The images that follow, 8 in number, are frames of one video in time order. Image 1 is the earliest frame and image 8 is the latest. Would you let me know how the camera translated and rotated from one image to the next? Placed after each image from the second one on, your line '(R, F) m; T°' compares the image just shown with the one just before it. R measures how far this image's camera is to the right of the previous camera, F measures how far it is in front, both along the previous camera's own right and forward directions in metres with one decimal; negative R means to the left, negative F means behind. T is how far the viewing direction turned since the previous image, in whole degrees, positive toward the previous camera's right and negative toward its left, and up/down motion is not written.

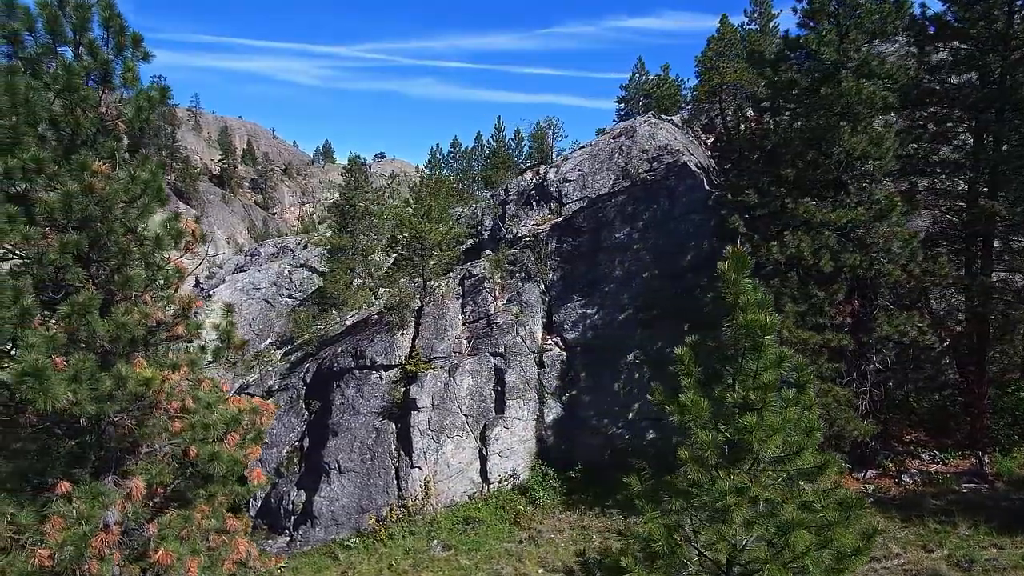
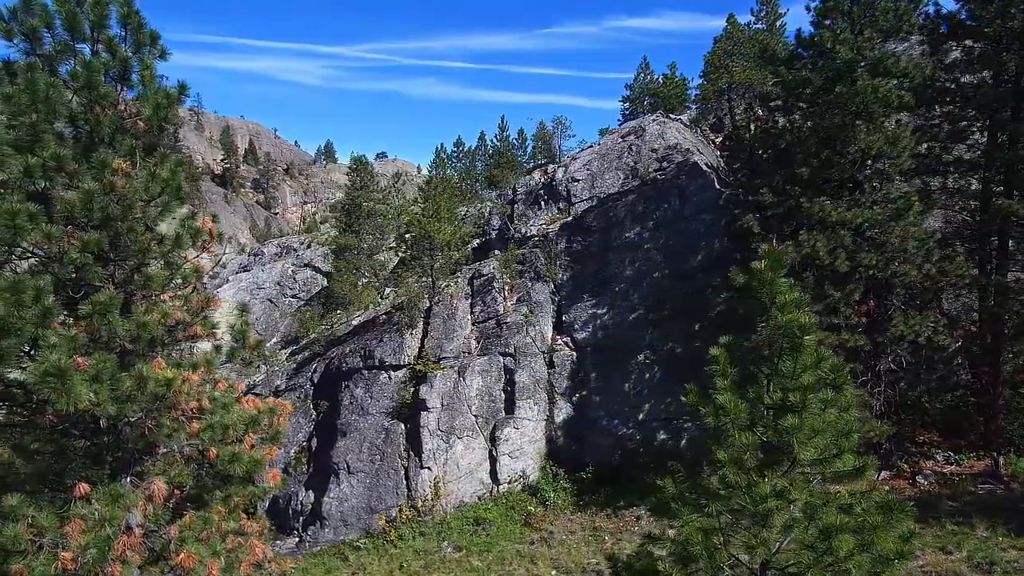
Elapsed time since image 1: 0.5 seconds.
(-0.3, +0.1) m; 0°
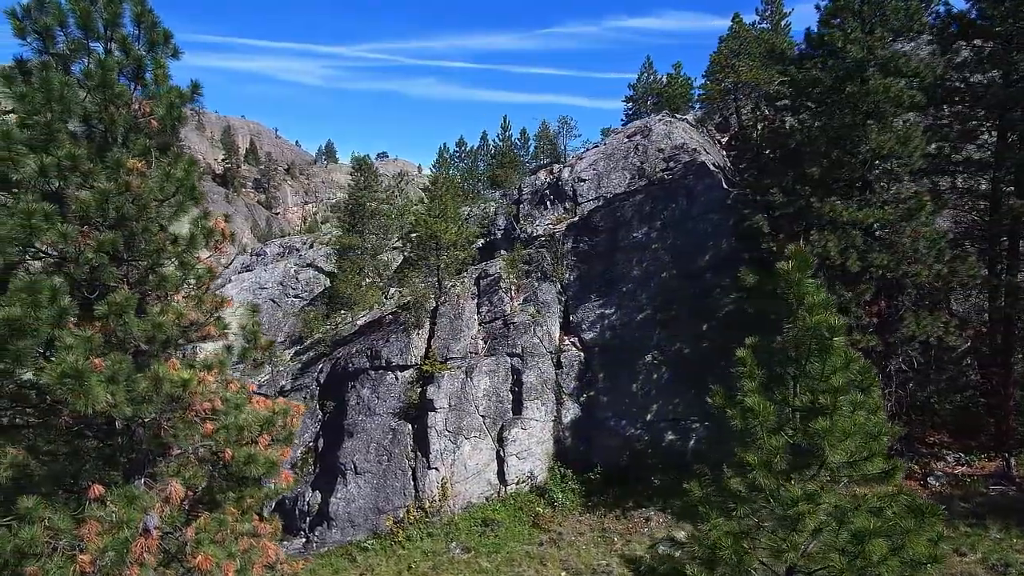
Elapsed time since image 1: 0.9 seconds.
(-0.2, +0.1) m; 0°
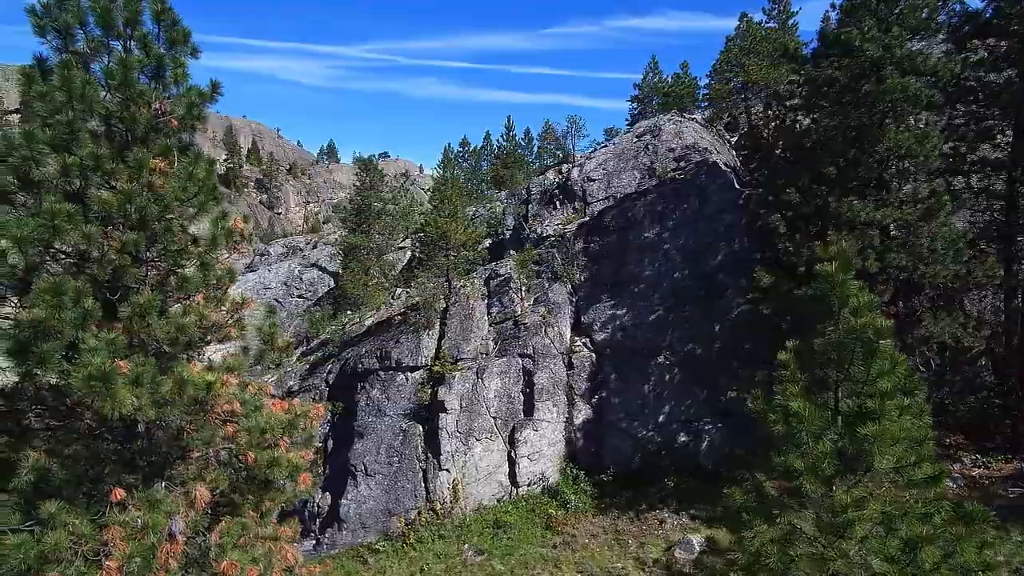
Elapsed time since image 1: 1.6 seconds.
(-0.3, +0.1) m; 0°
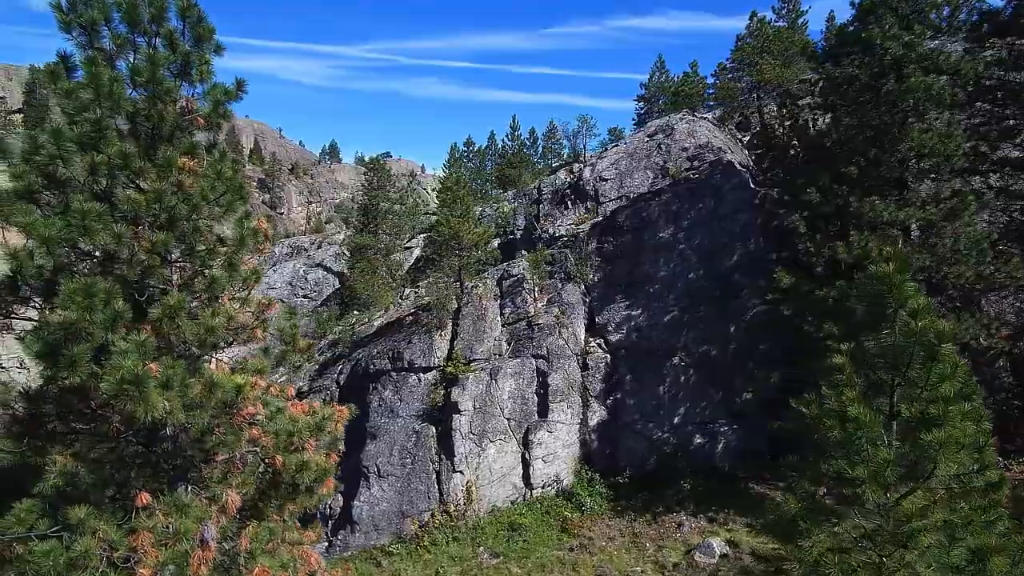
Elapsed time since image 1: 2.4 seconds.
(-0.4, +0.1) m; 0°
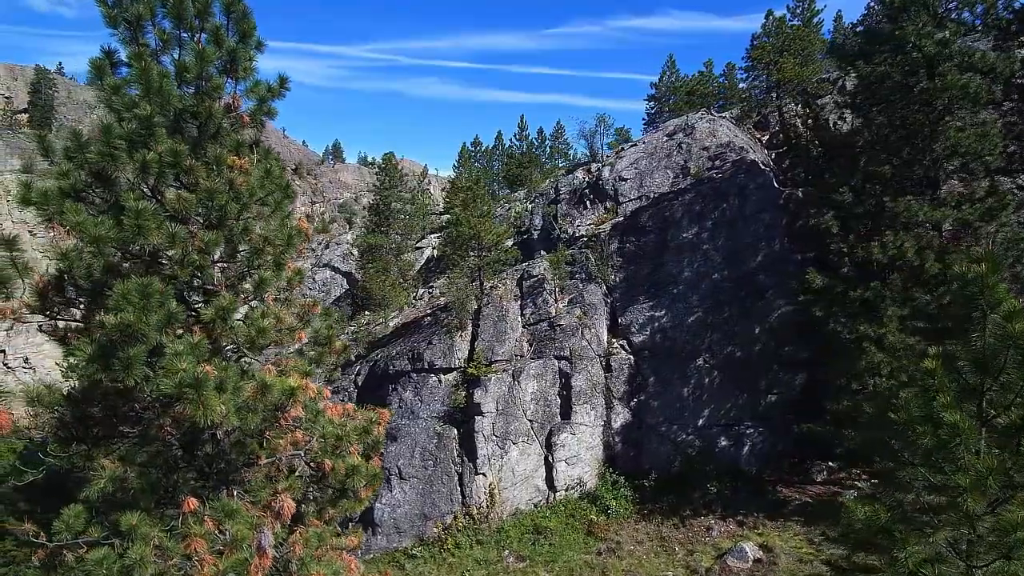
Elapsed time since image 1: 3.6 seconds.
(-0.6, +0.1) m; 0°
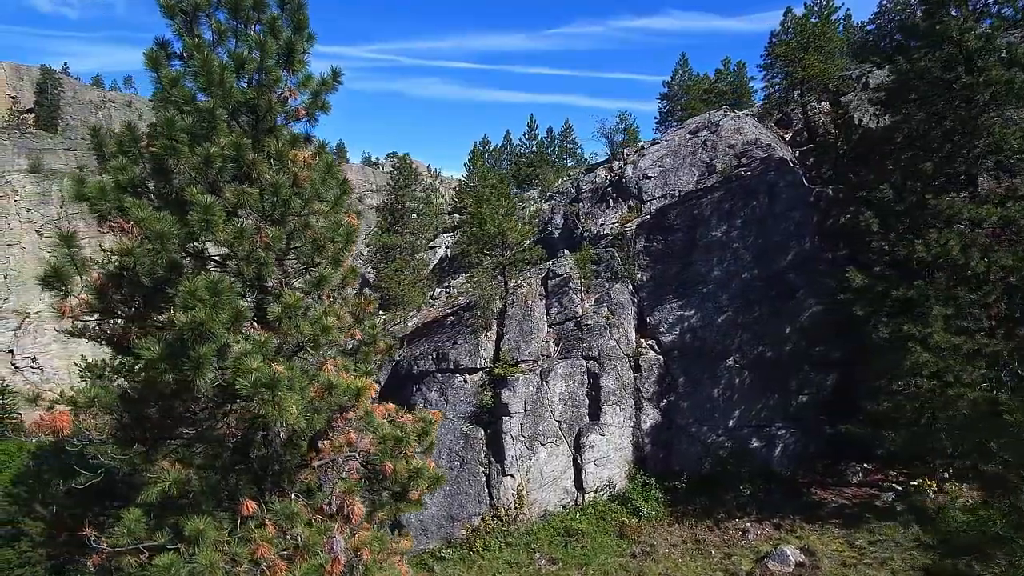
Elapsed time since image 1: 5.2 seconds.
(-0.7, +0.2) m; 0°
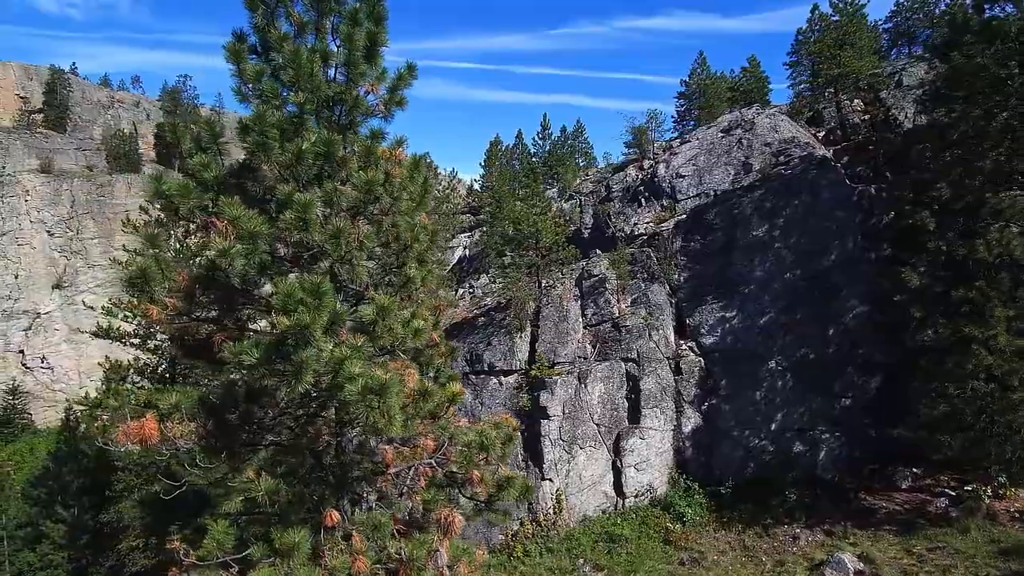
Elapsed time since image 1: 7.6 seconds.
(-1.0, +0.2) m; 0°
